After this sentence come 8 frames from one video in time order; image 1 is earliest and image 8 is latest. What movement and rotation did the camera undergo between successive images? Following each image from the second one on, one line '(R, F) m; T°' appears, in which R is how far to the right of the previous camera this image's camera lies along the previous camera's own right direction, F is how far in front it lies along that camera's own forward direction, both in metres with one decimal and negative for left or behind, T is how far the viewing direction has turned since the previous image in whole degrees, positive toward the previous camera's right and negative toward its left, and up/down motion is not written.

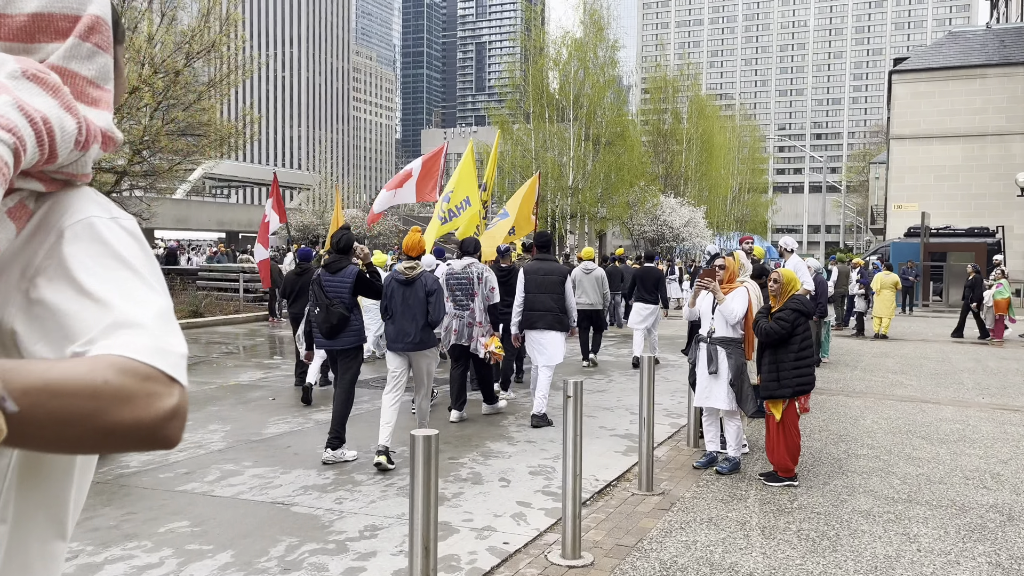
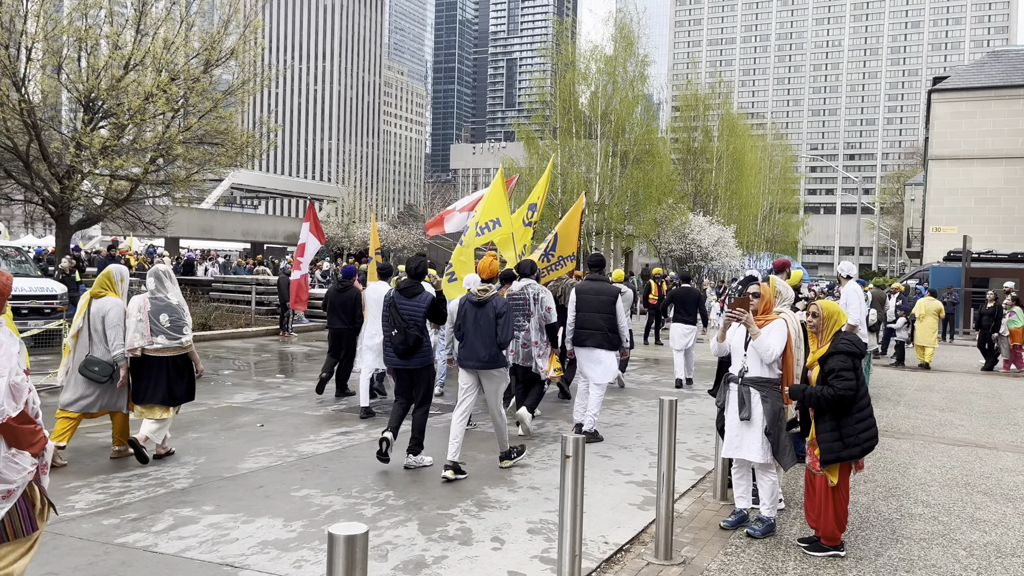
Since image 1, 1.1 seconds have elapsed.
(+0.2, +0.8) m; -2°
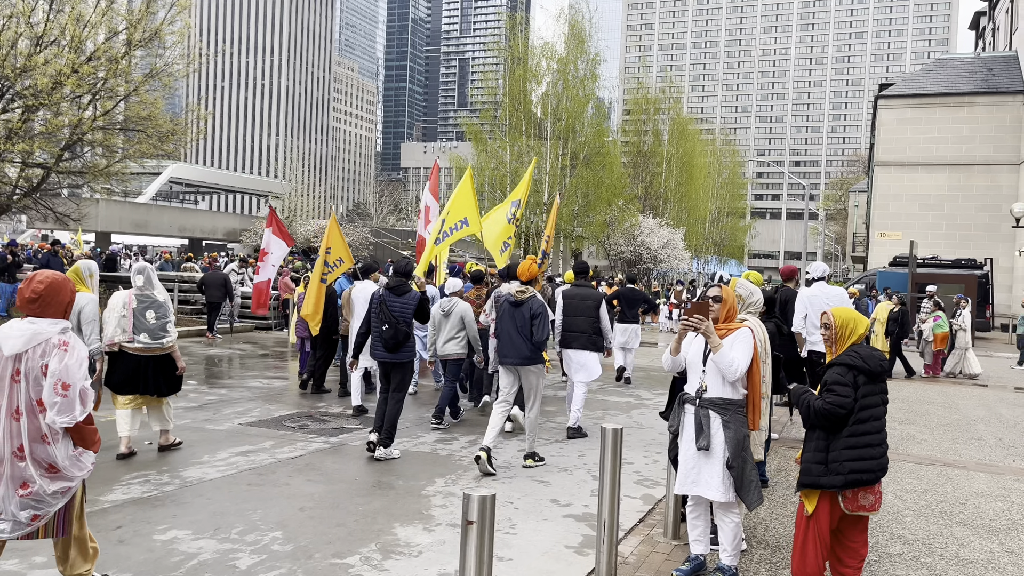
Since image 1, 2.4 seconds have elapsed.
(+0.2, +0.9) m; +3°
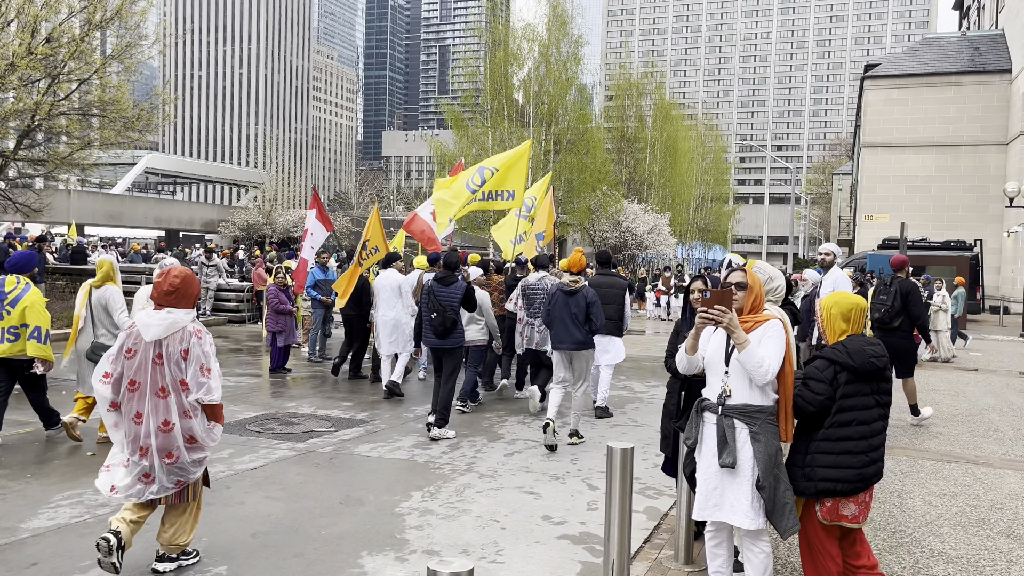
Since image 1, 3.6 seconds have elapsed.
(0.0, +0.7) m; +1°
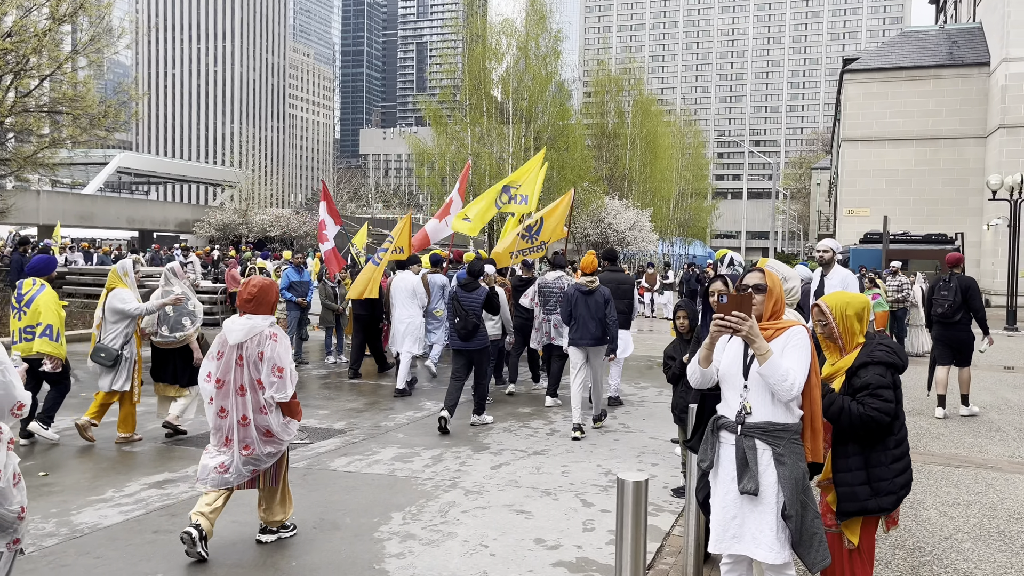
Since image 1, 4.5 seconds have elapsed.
(0.0, +0.4) m; +1°
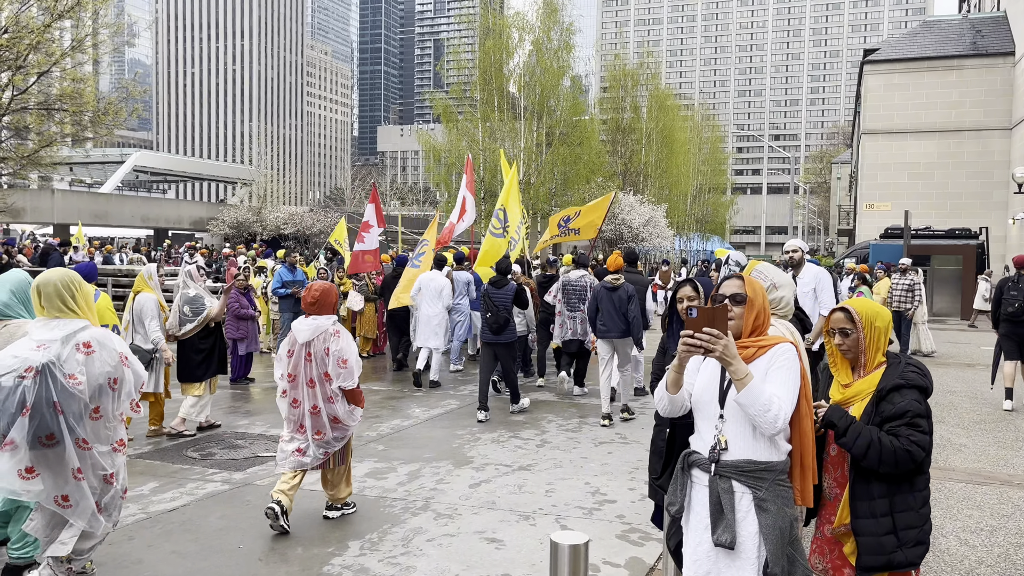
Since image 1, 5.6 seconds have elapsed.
(+0.3, +0.5) m; -1°
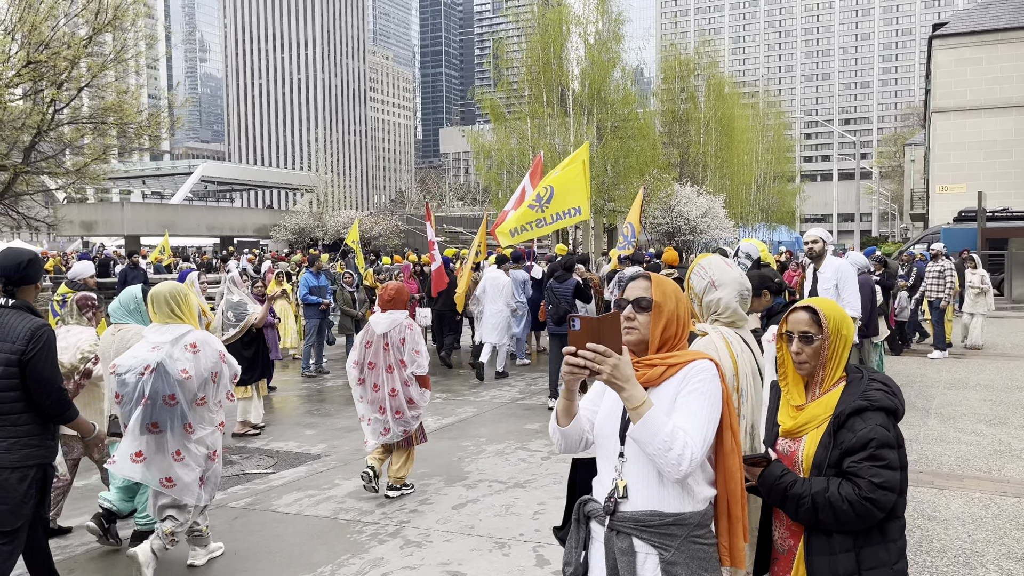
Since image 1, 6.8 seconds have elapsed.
(+0.6, +0.5) m; -5°
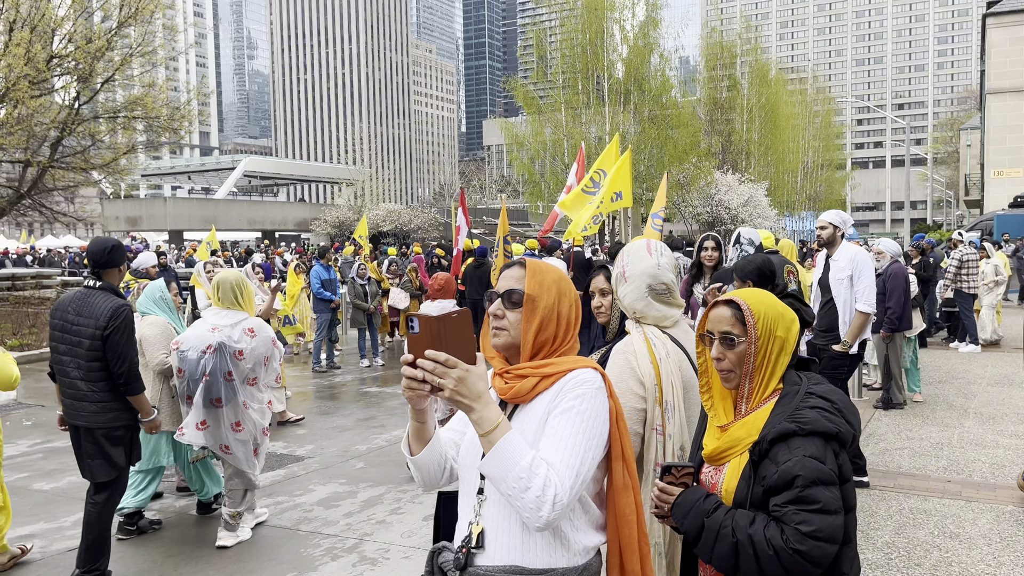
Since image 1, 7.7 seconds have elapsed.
(+0.4, +0.5) m; -3°
